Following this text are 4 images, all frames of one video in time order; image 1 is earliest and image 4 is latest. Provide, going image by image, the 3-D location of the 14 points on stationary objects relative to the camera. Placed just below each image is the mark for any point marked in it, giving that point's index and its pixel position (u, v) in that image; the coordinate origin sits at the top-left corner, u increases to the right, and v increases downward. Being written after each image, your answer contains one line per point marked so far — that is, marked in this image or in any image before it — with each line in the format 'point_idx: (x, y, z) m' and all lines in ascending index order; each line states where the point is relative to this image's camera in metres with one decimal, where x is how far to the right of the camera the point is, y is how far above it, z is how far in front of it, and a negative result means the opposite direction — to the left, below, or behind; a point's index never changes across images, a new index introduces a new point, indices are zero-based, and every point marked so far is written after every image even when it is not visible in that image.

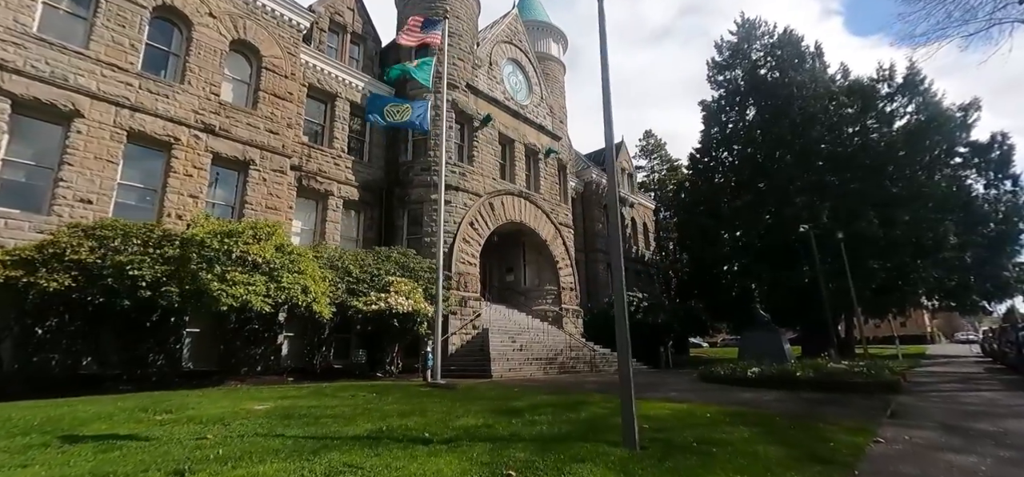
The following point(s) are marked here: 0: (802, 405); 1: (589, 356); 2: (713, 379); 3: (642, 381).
0: (+5.5, -3.2, +8.0) m
1: (+3.3, -5.2, +18.5) m
2: (+5.8, -4.1, +12.3) m
3: (+4.1, -4.5, +13.6) m
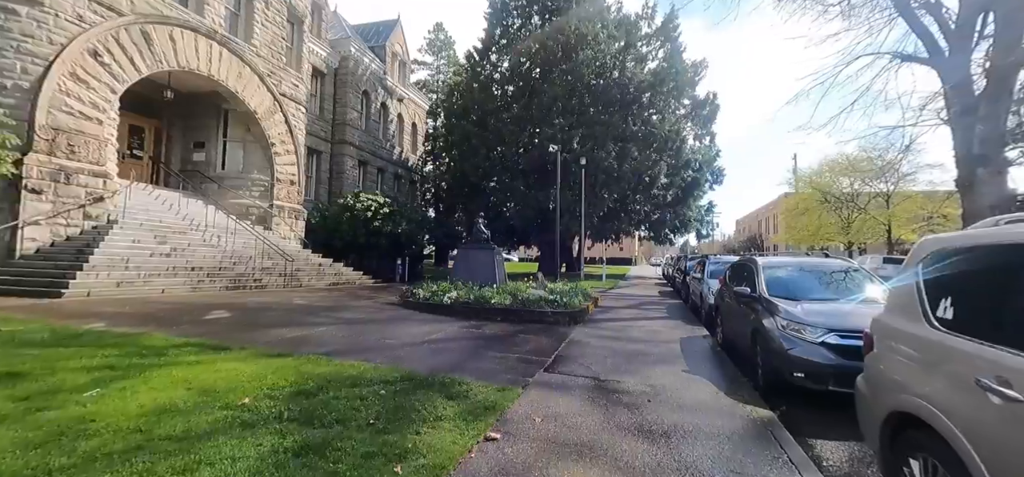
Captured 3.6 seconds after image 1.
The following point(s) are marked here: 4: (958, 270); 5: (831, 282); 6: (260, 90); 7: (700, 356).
0: (-0.7, -1.6, +5.9) m
1: (-7.5, -1.0, +14.3) m
2: (-2.5, -1.5, +9.9) m
3: (-4.6, -1.6, +10.3) m
4: (+2.2, -0.2, +2.1) m
5: (+4.3, -0.6, +5.7) m
6: (-9.9, +5.9, +16.7) m
7: (+2.7, -1.7, +6.1) m
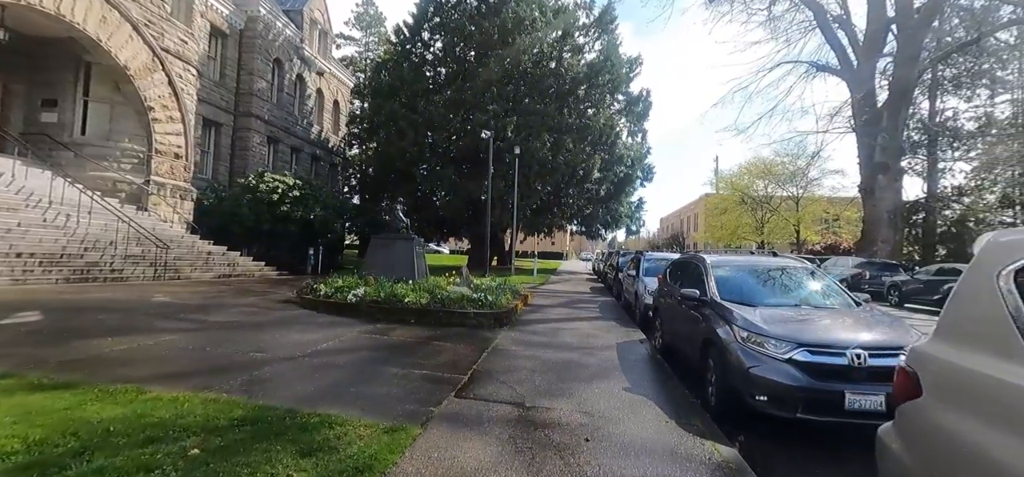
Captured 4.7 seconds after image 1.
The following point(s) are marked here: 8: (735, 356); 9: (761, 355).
0: (-1.8, -1.4, +4.6) m
1: (-9.8, -0.6, +11.9) m
2: (-4.1, -1.2, +8.3) m
3: (-6.3, -1.2, +8.4) m
4: (+1.8, -0.1, +1.3) m
5: (+3.3, -0.5, +5.2) m
6: (-12.2, +6.5, +13.7) m
7: (+1.6, -1.6, +5.4) m
8: (+2.0, -1.0, +3.8) m
9: (+2.2, -1.0, +3.6) m
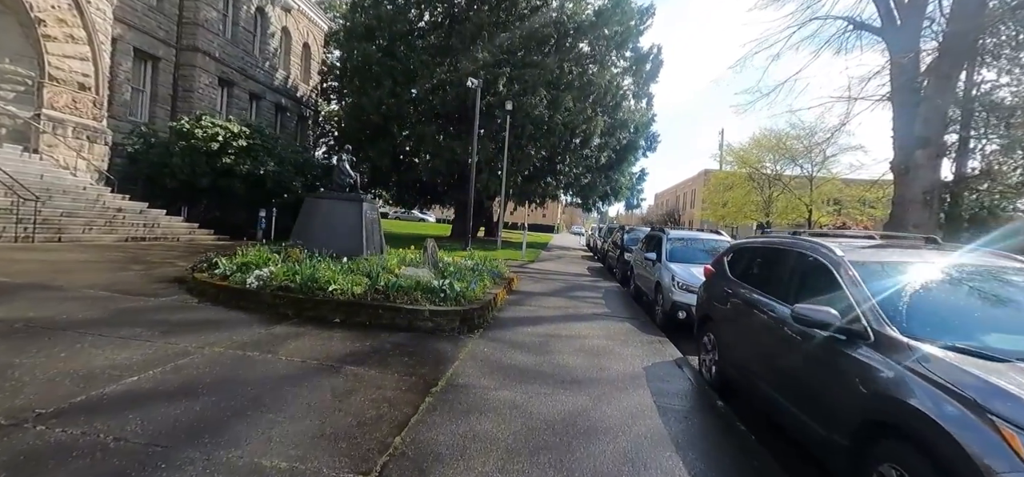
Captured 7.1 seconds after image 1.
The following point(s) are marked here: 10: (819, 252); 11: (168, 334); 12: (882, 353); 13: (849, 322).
0: (-2.0, -1.1, +2.2) m
1: (-10.1, +0.5, +9.2) m
2: (-4.4, -0.6, +5.8) m
3: (-6.6, -0.5, +5.9) m
4: (+1.7, -0.2, -1.1) m
5: (+3.0, -0.4, +2.9) m
6: (-12.4, +7.7, +10.5) m
7: (+1.4, -1.4, +3.1) m
8: (+1.8, -0.9, +1.5) m
9: (+1.9, -0.9, +1.3) m
10: (+2.4, -0.2, +3.2) m
11: (-3.2, -0.9, +3.9) m
12: (+2.0, -0.6, +2.3) m
13: (+2.1, -0.5, +2.6) m
